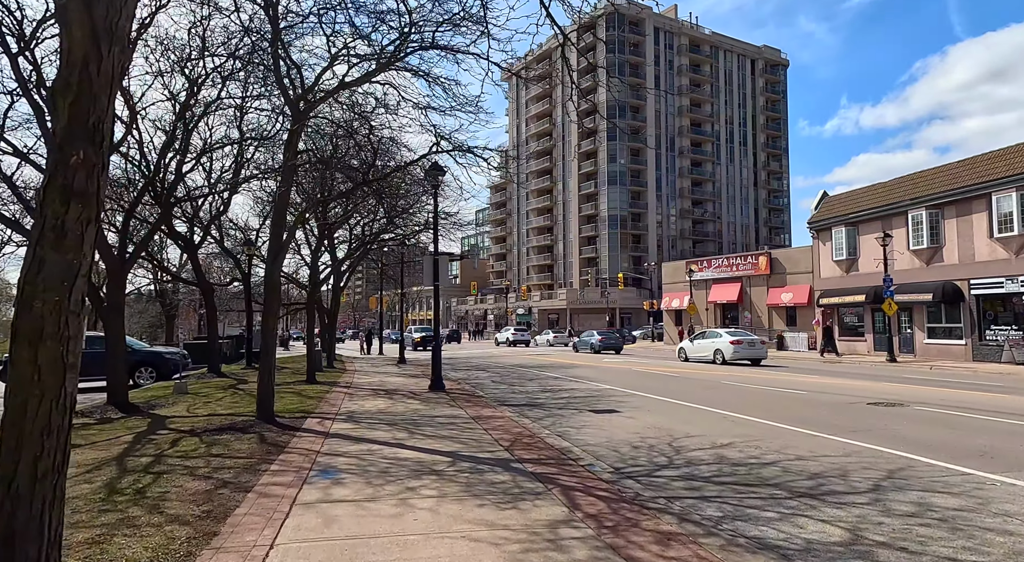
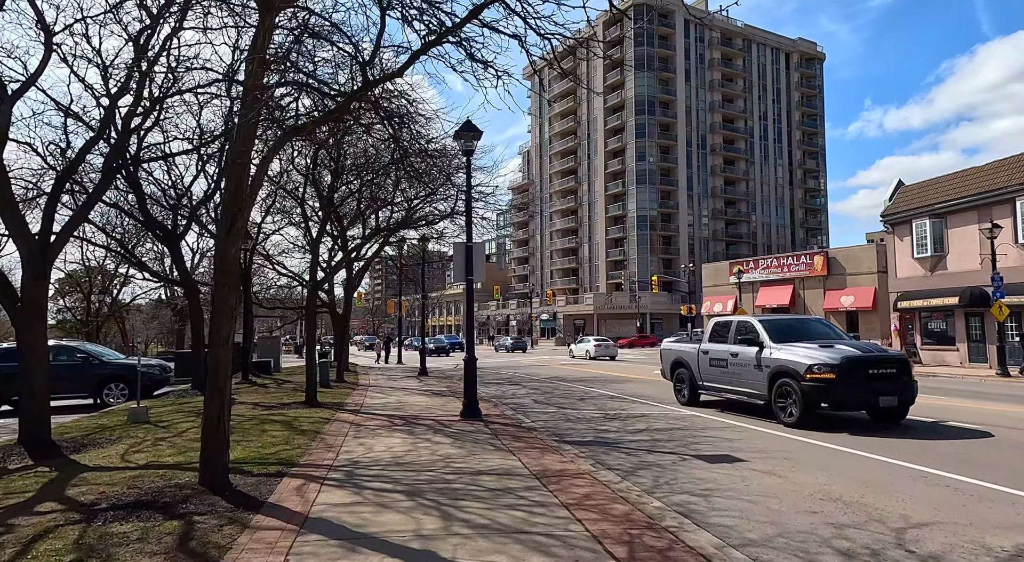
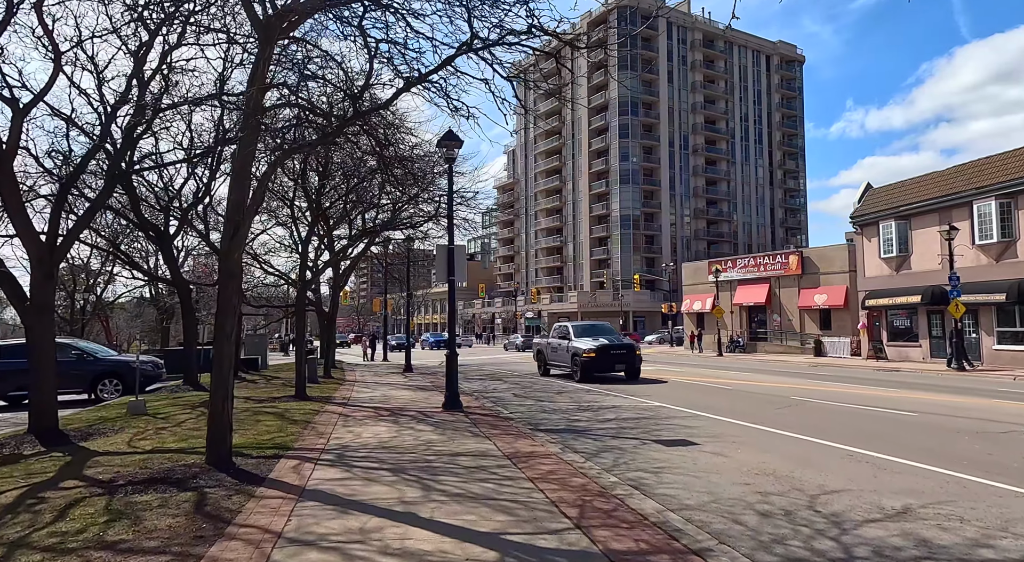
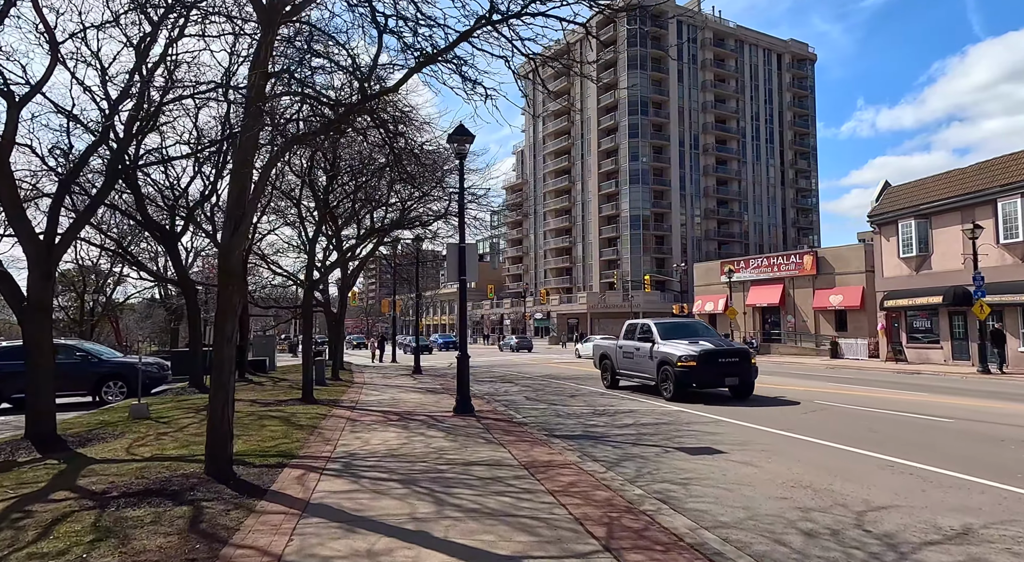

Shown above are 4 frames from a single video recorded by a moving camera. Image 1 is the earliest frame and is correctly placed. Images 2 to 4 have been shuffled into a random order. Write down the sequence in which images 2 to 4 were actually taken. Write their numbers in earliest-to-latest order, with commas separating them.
3, 4, 2
